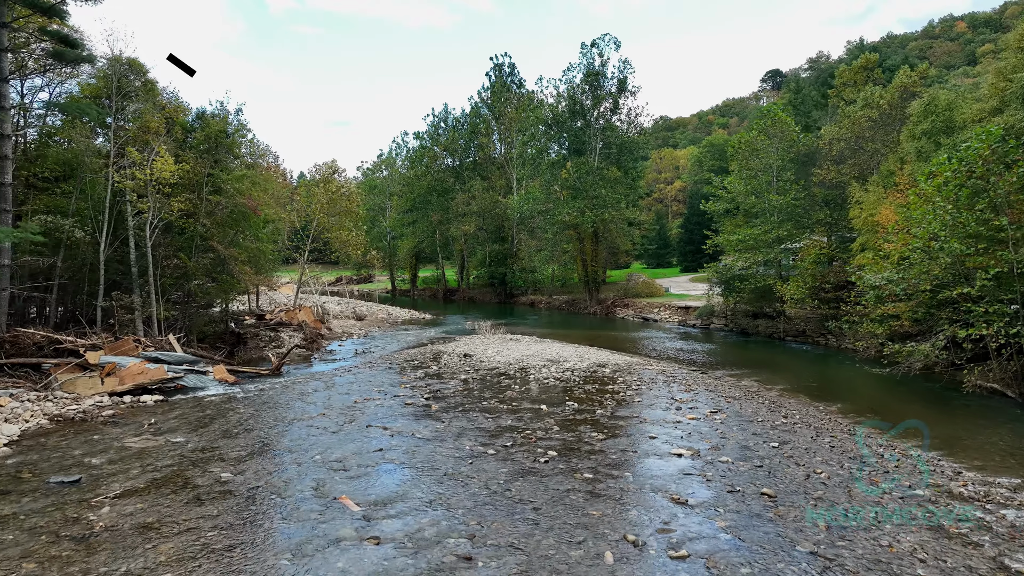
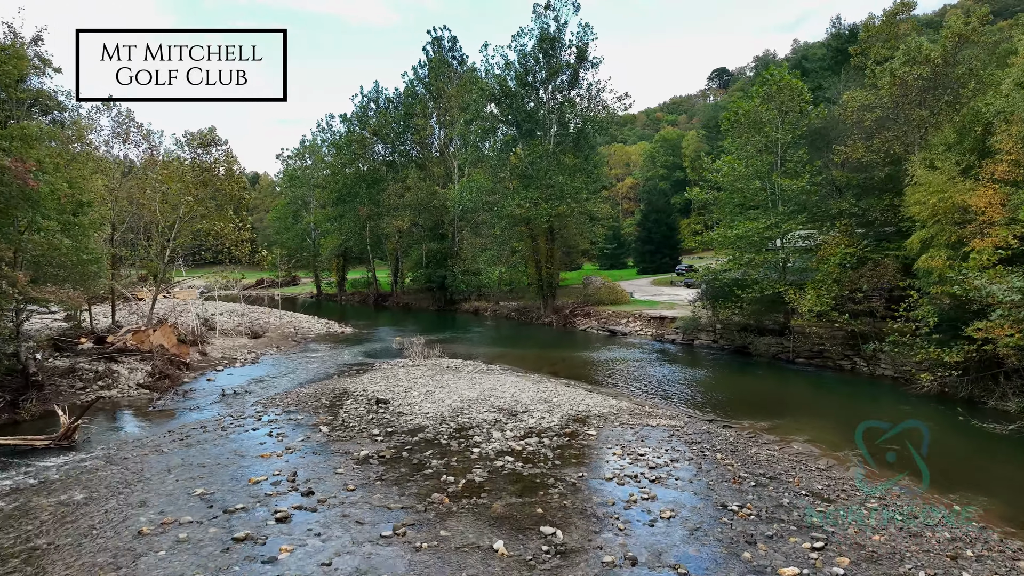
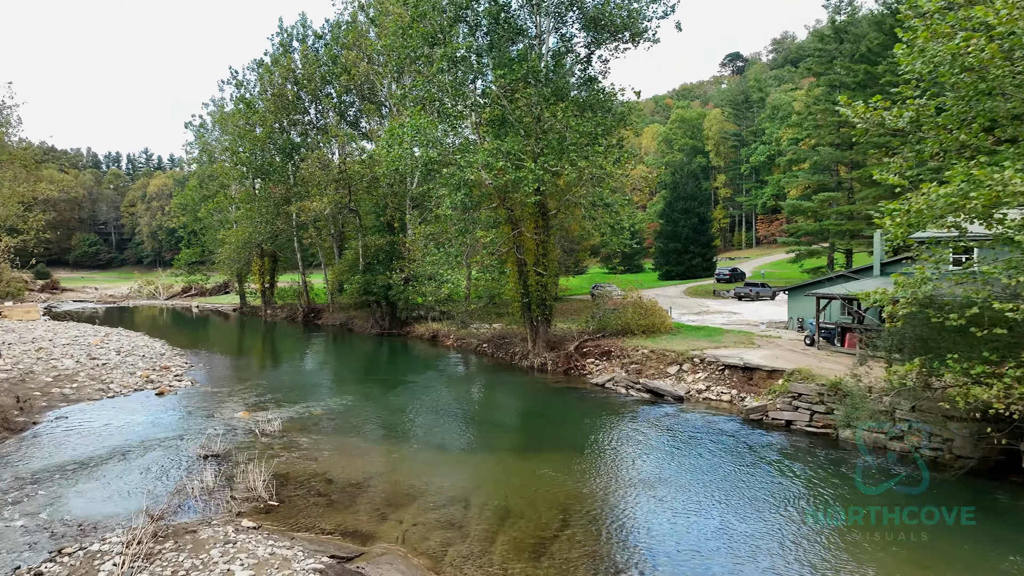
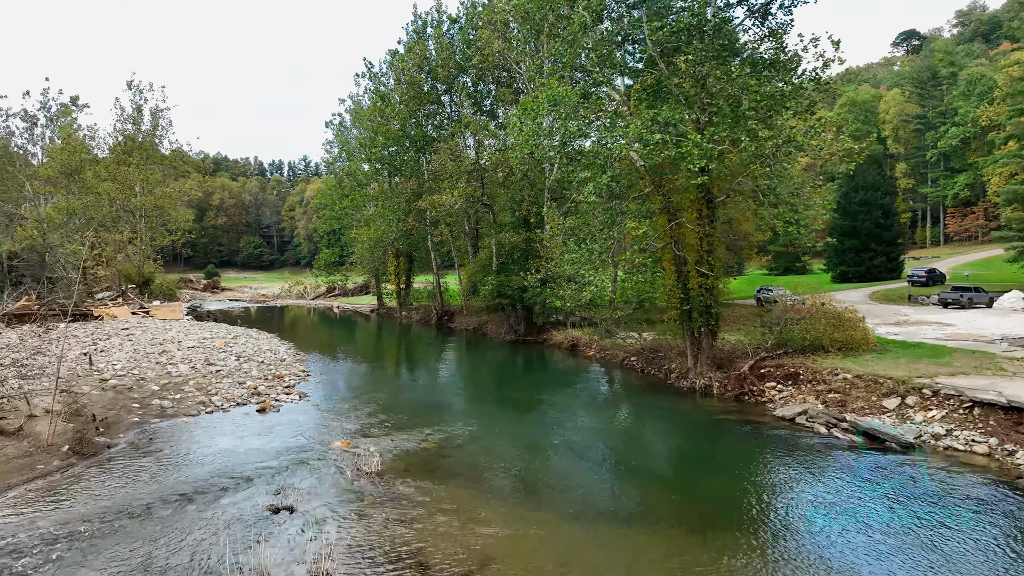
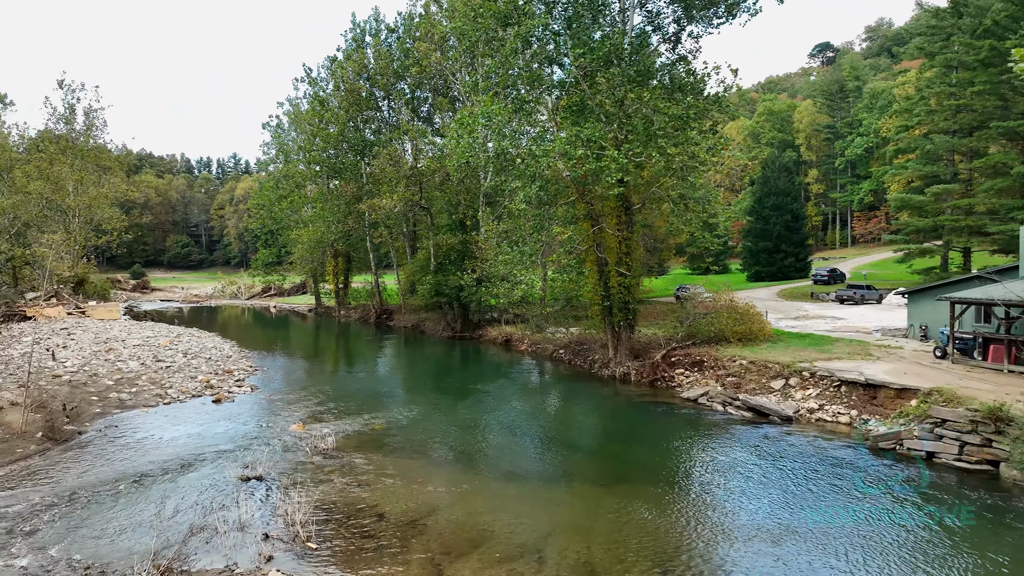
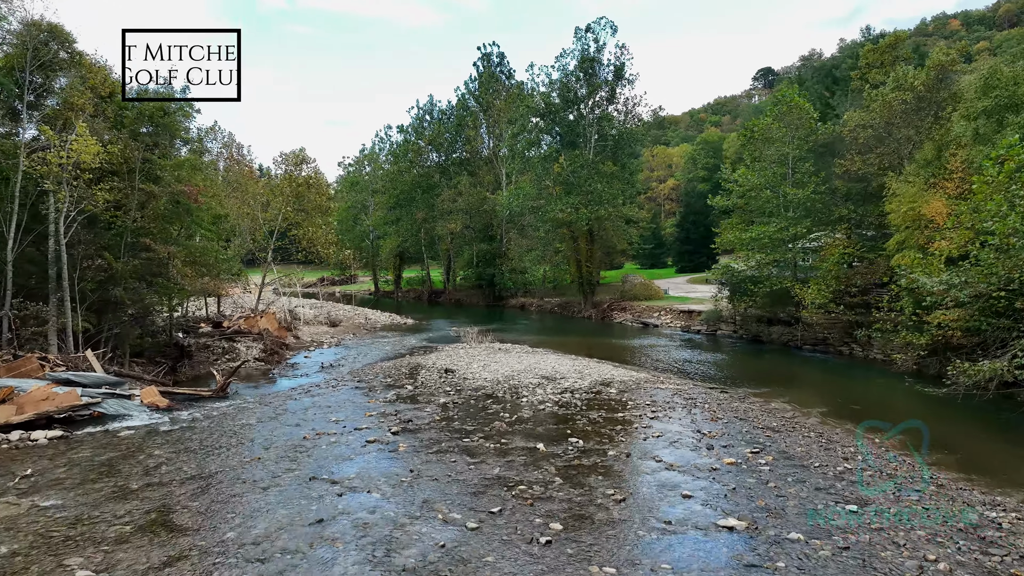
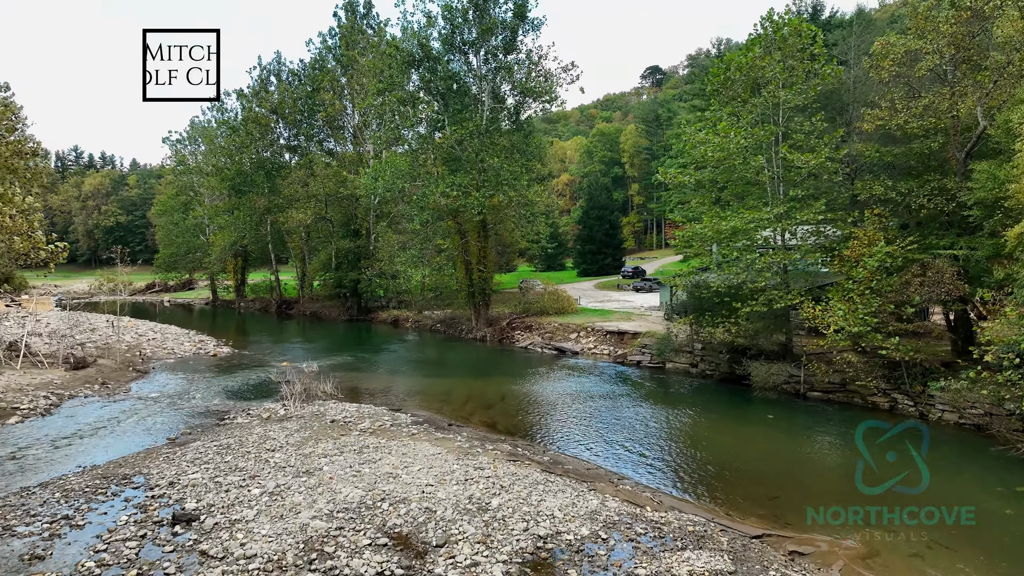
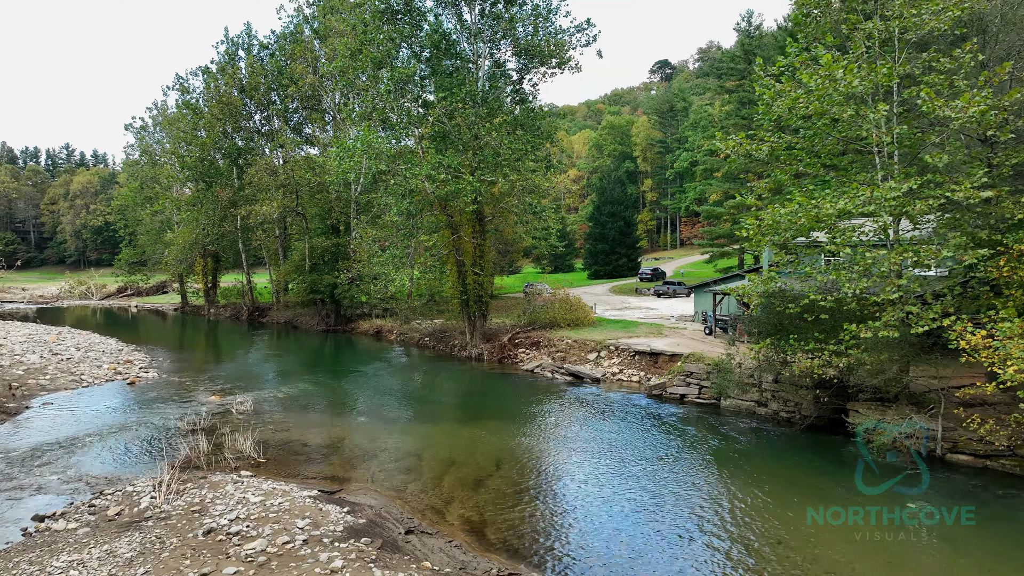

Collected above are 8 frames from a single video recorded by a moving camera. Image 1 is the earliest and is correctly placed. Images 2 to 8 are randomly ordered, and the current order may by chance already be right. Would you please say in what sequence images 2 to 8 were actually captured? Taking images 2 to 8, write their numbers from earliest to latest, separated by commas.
6, 2, 7, 8, 3, 5, 4
